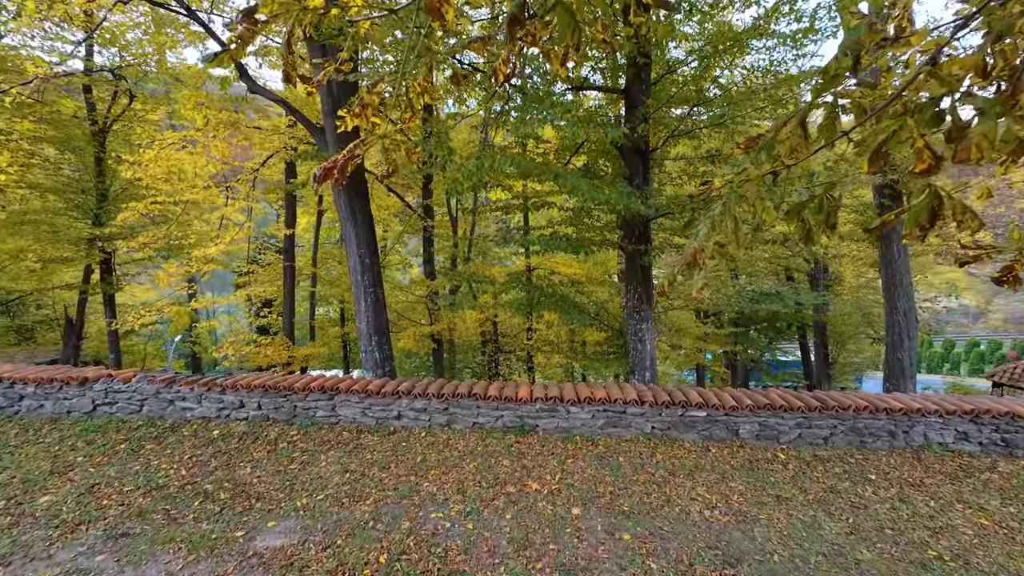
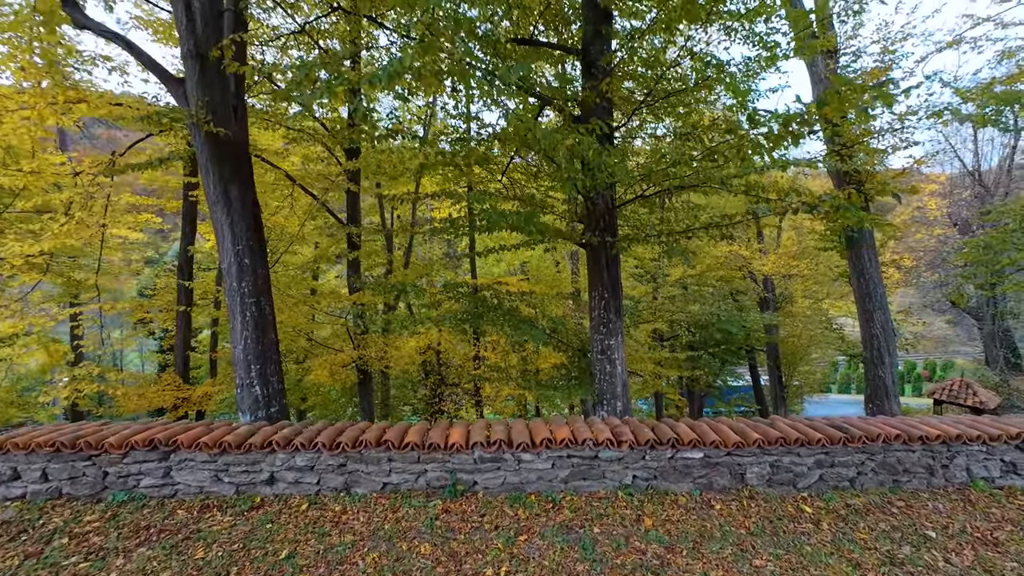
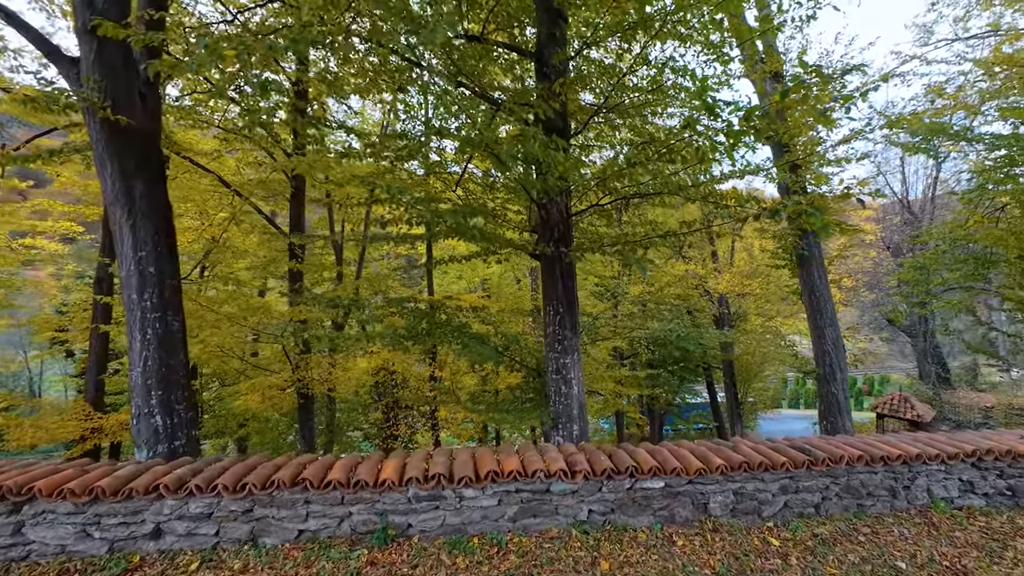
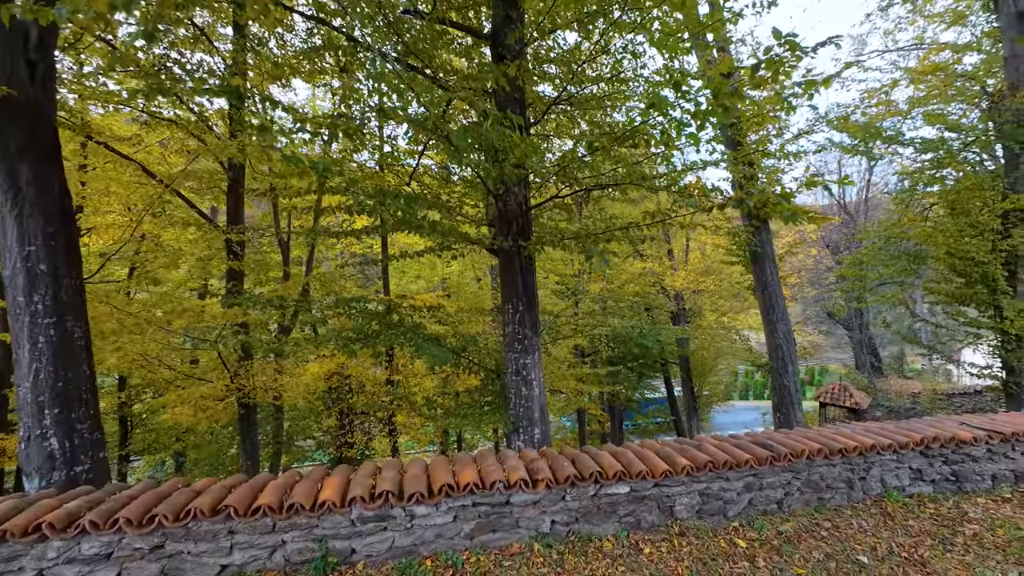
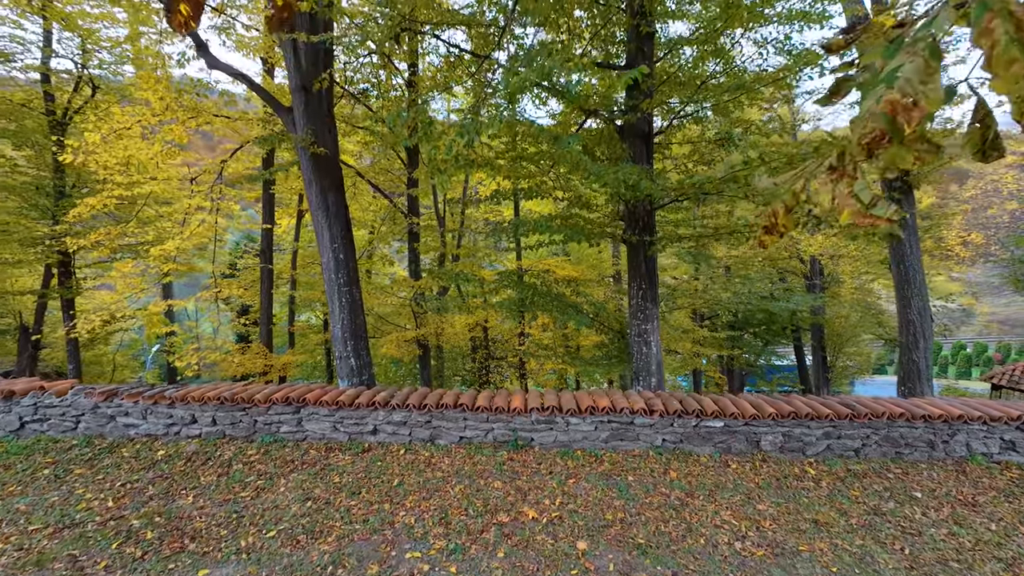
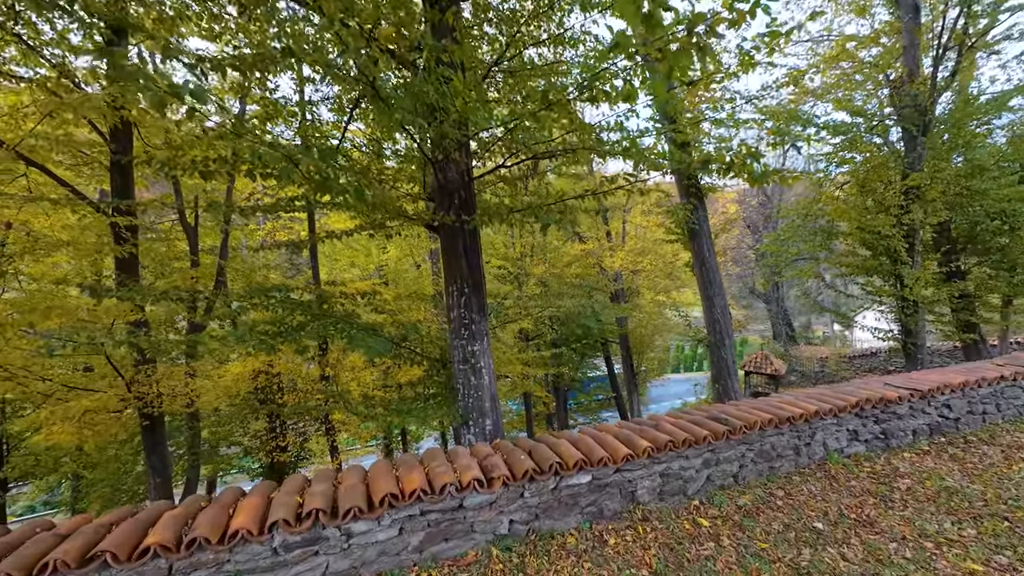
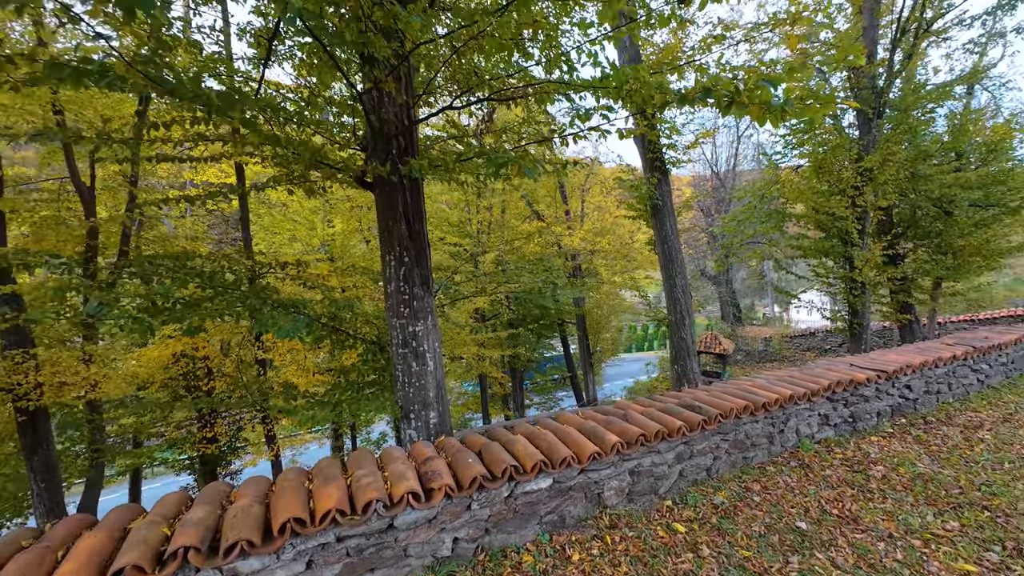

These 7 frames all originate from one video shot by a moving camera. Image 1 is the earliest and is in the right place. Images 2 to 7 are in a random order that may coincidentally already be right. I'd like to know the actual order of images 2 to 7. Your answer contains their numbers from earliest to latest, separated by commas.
5, 2, 3, 4, 6, 7
